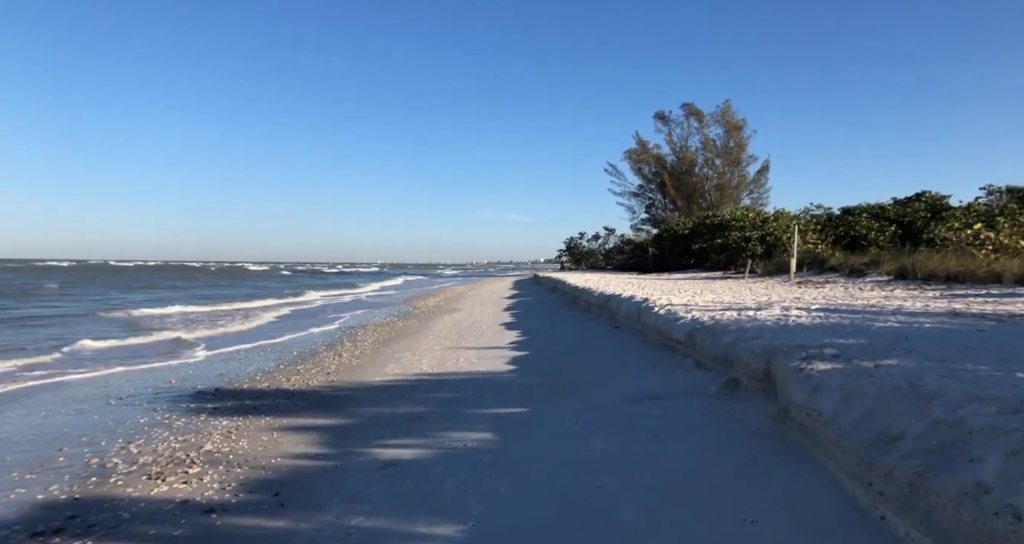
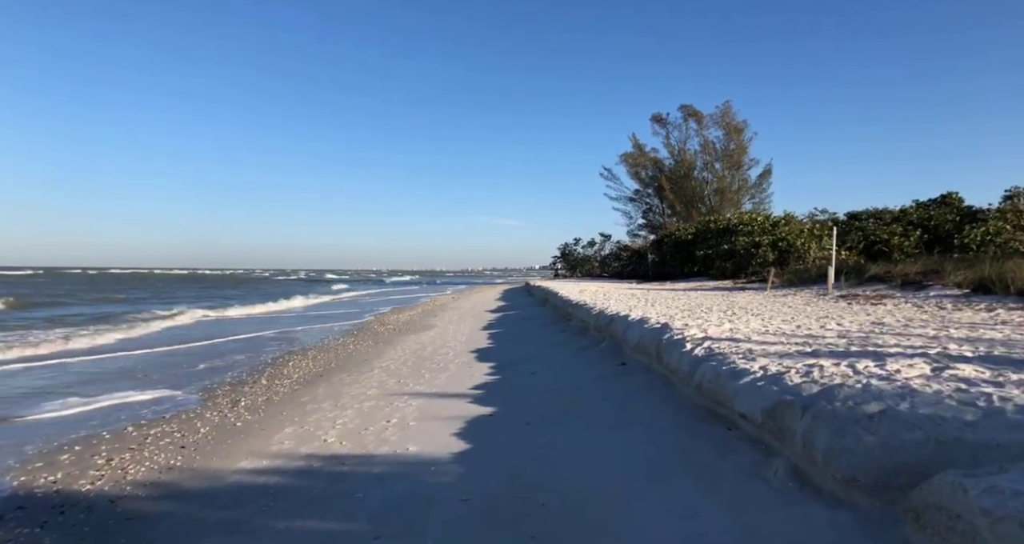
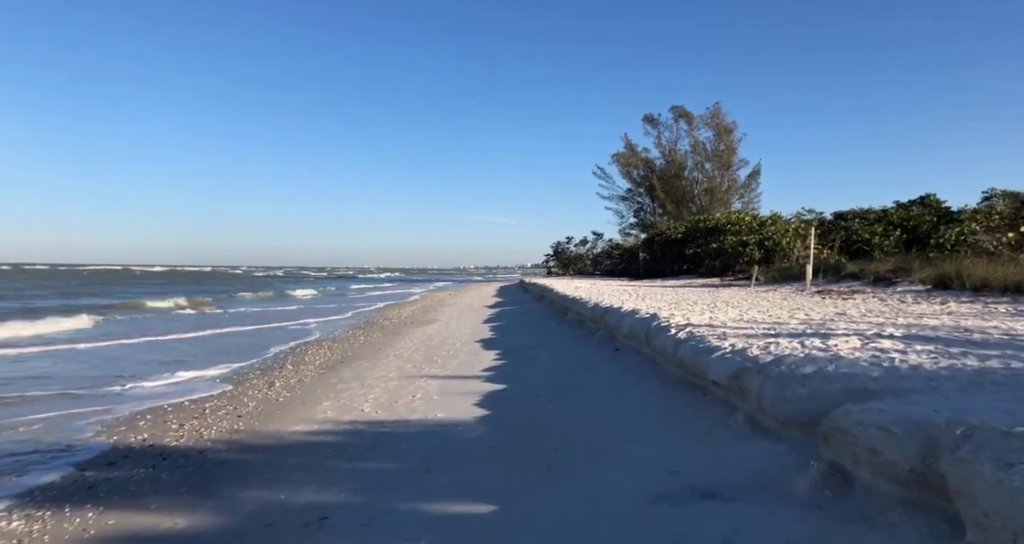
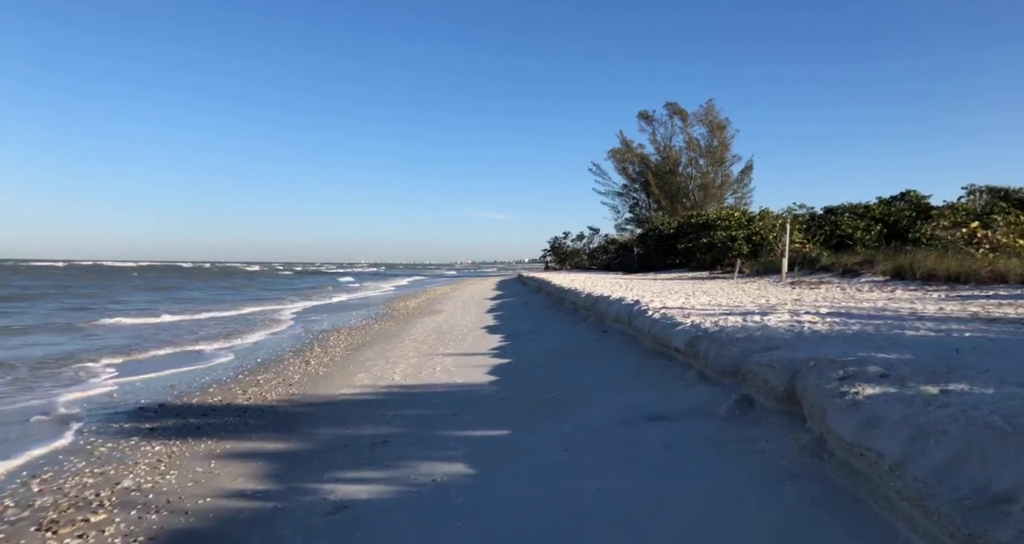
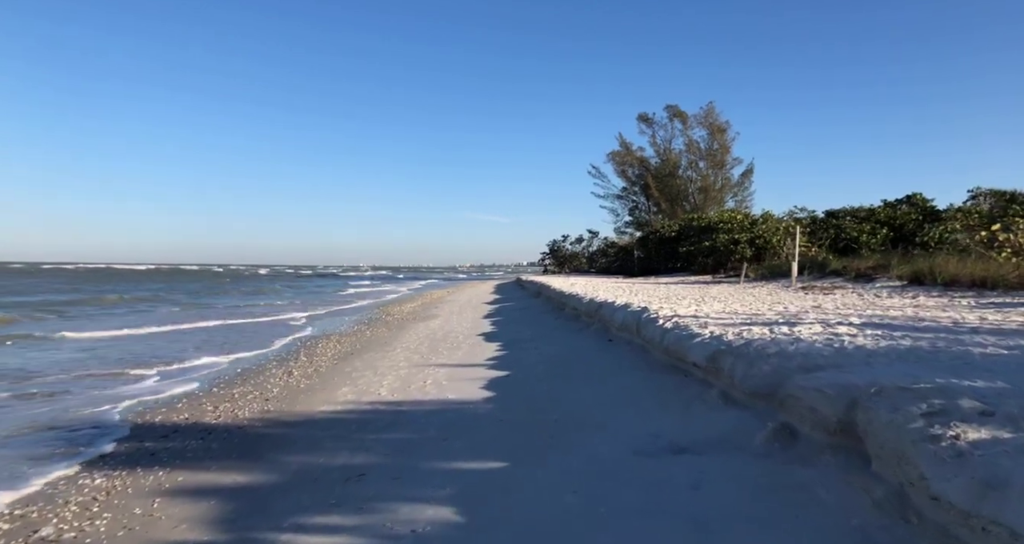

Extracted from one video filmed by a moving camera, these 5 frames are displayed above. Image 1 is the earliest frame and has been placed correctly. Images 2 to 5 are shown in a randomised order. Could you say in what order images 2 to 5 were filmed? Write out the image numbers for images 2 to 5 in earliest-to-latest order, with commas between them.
4, 5, 3, 2
